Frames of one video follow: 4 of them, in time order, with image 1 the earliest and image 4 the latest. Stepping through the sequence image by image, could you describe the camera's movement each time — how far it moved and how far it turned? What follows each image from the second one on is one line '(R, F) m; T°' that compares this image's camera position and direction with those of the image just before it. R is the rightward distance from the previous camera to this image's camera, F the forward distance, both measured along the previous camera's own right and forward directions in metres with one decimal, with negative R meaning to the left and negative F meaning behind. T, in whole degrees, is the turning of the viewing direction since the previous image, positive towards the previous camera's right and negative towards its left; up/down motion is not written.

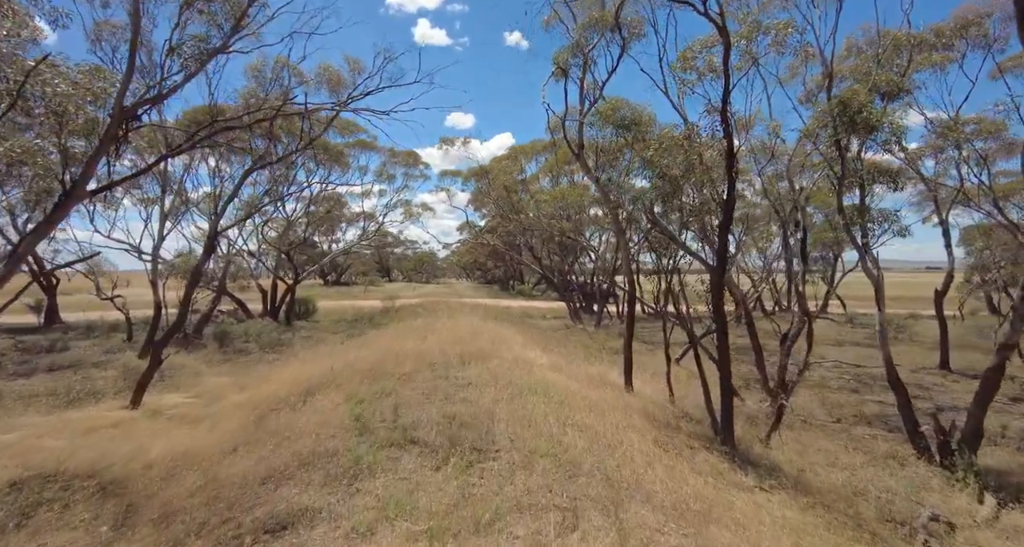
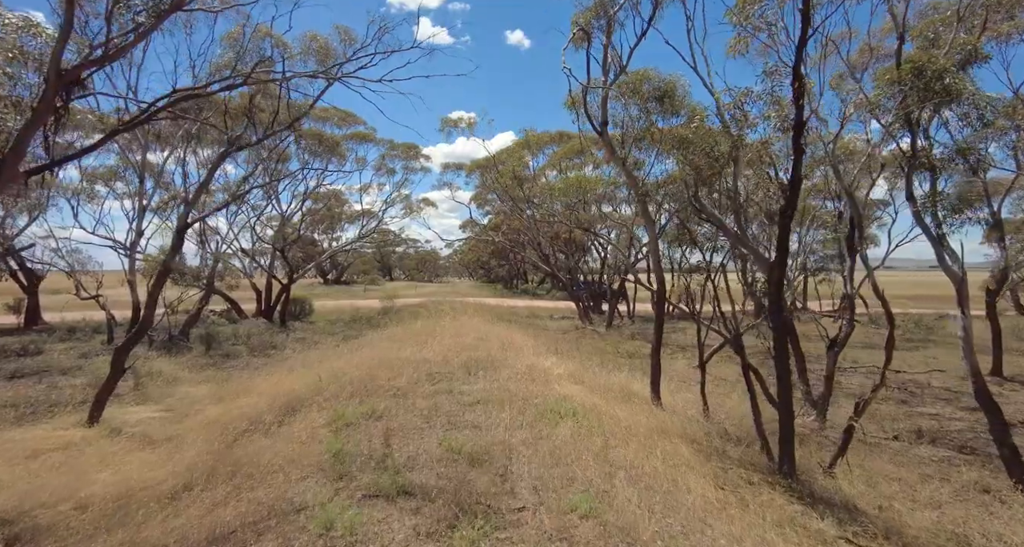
(-0.2, +1.1) m; 0°
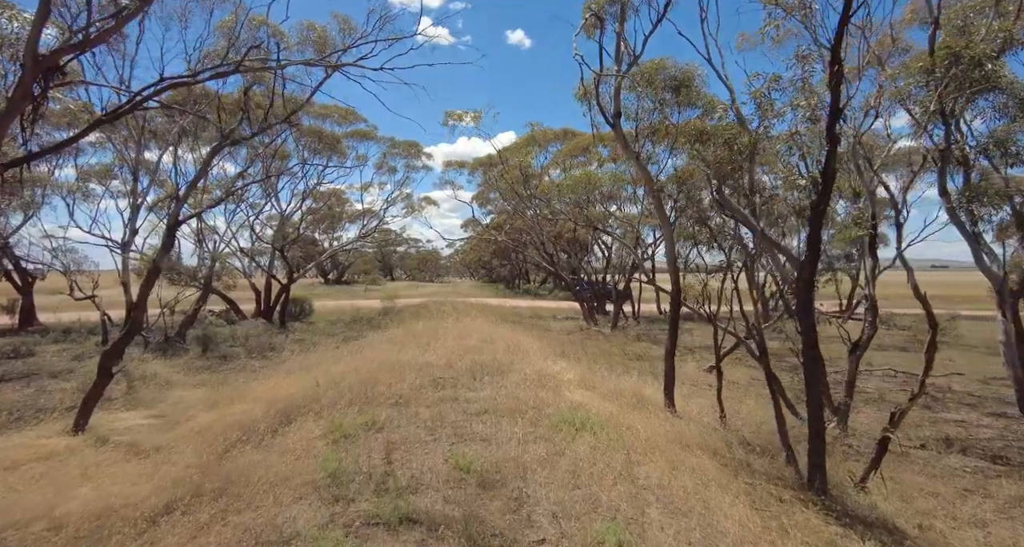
(-0.1, +0.4) m; 0°
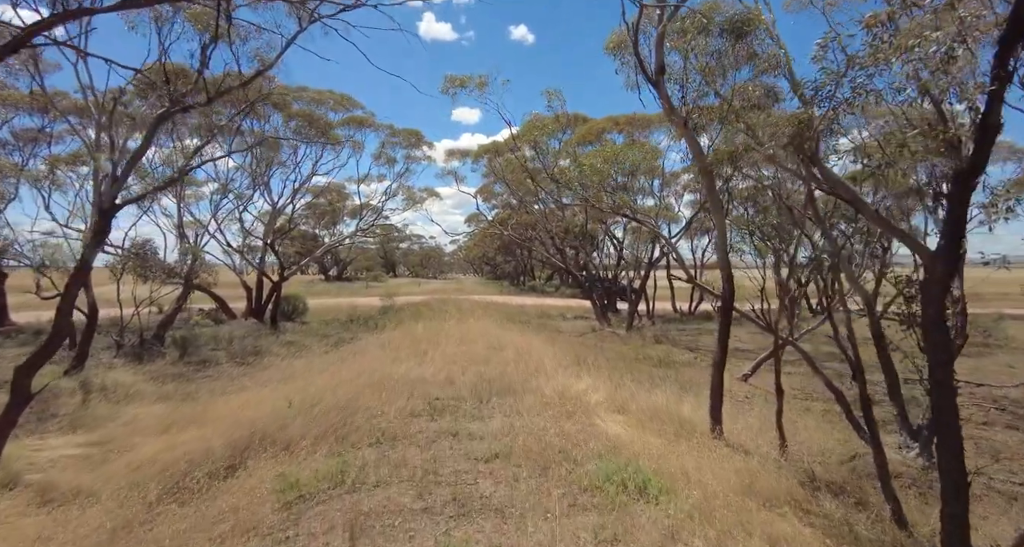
(-0.1, +1.5) m; 0°
